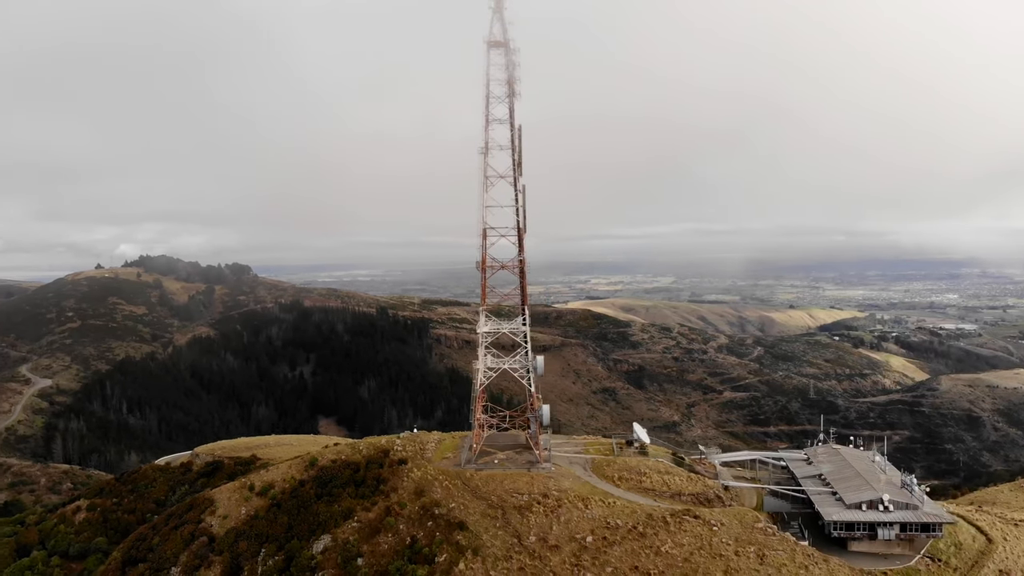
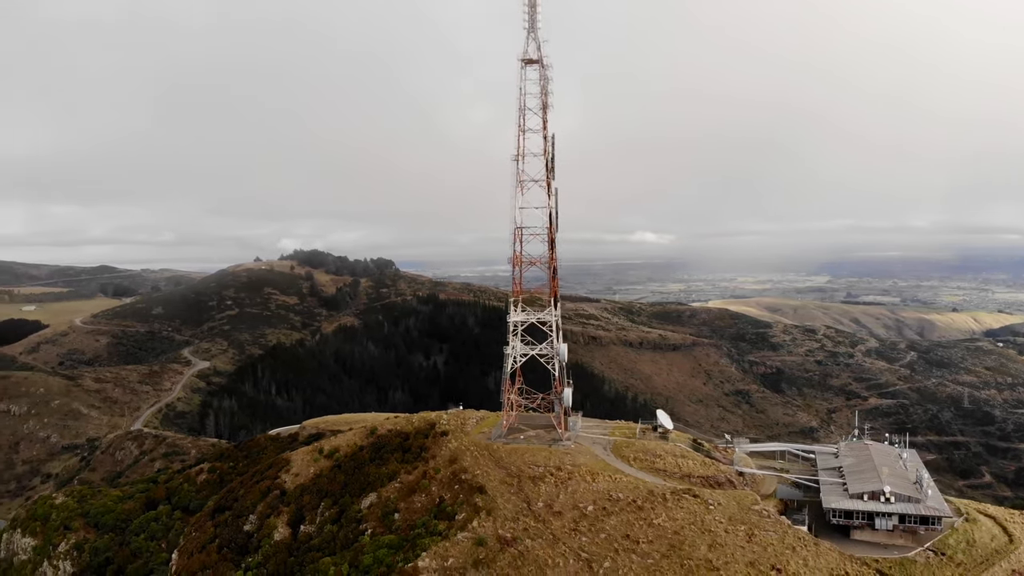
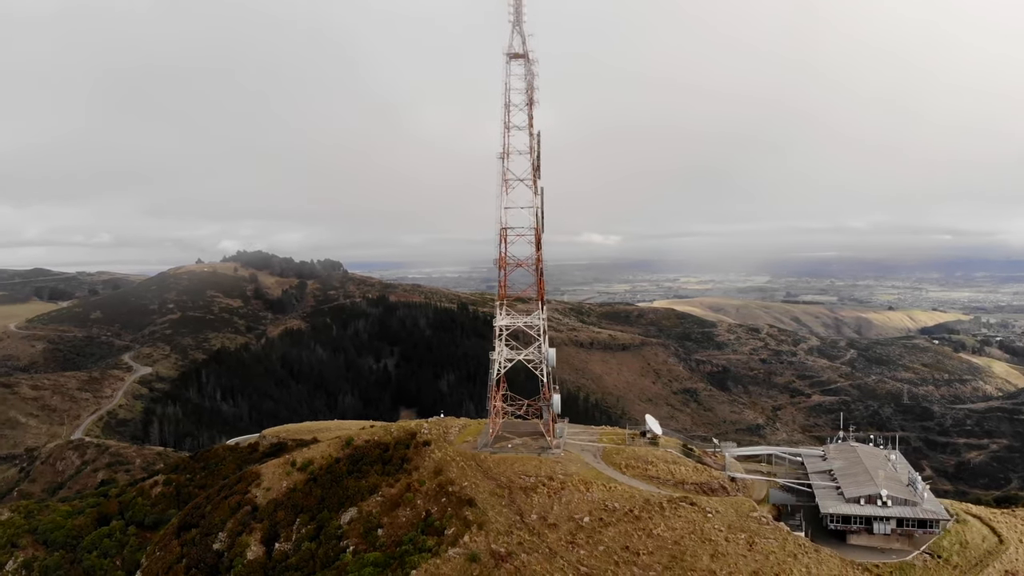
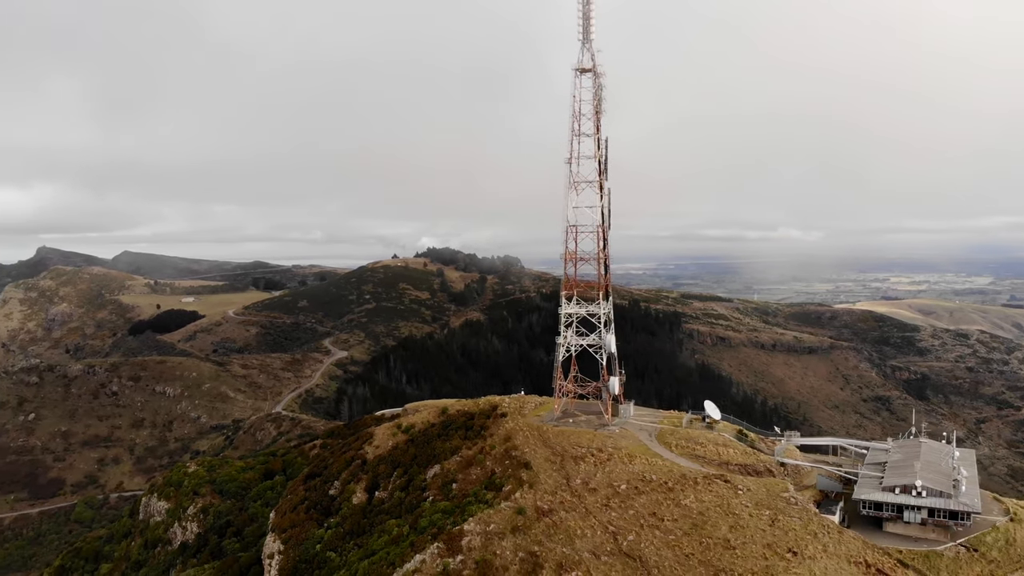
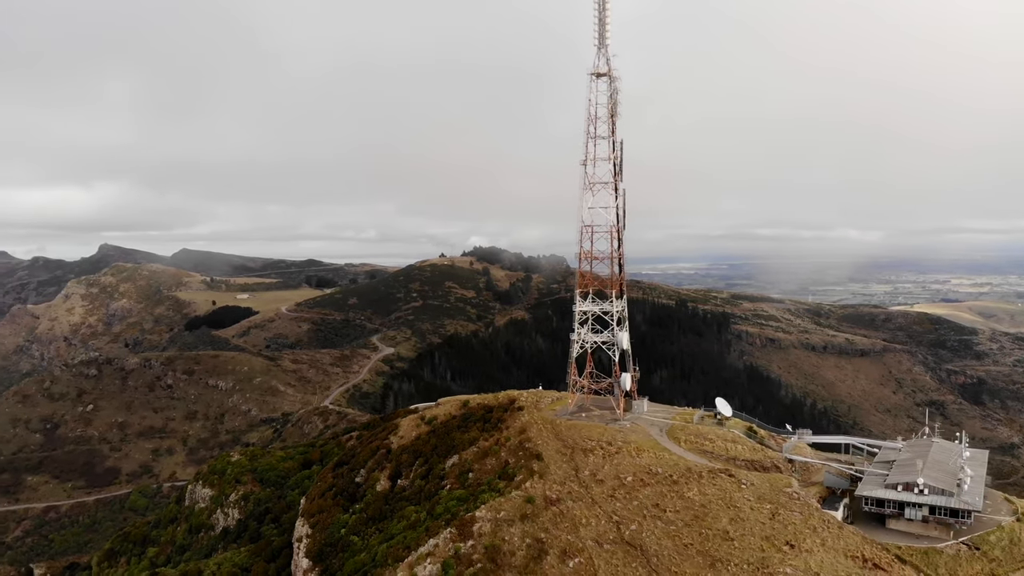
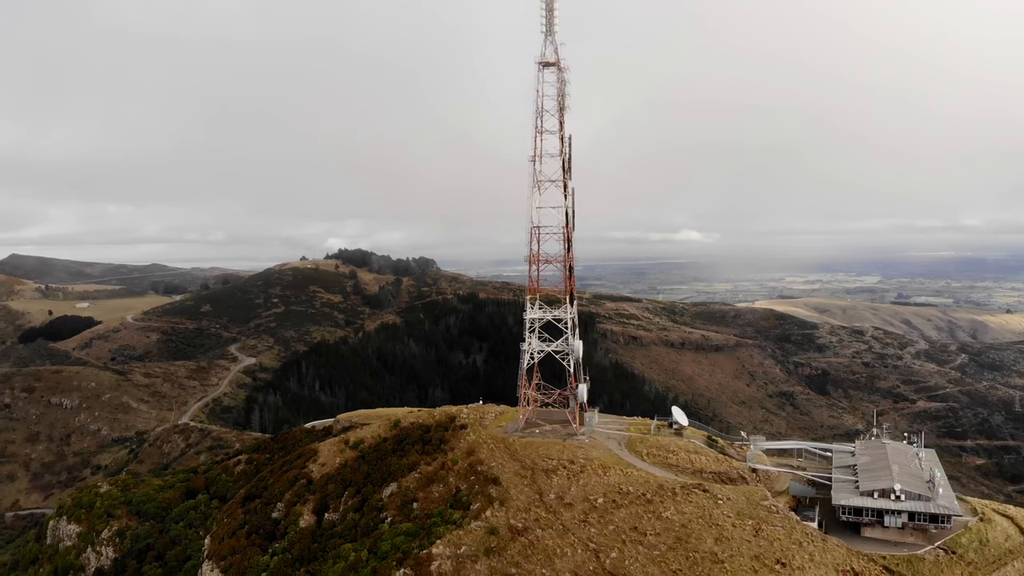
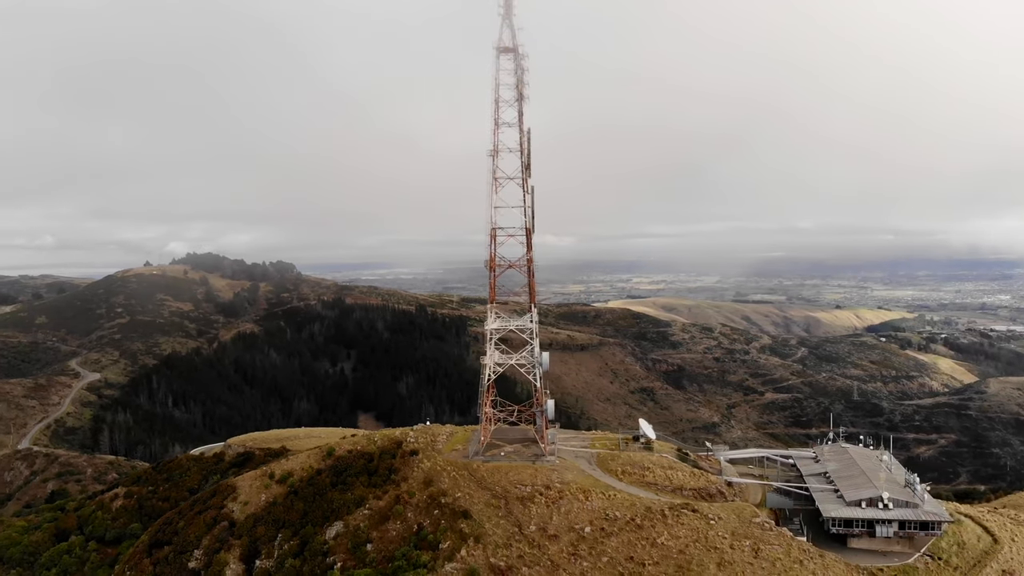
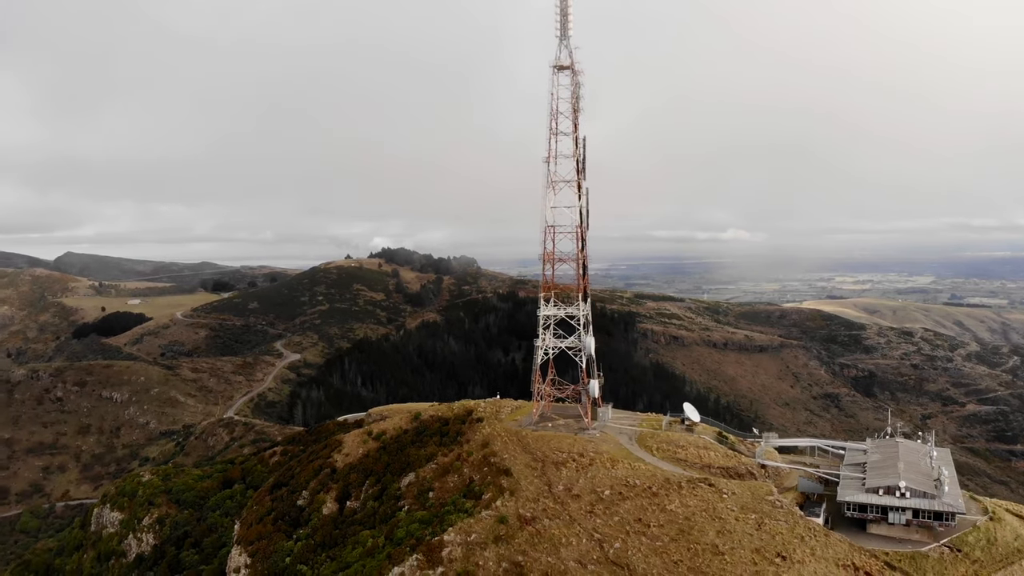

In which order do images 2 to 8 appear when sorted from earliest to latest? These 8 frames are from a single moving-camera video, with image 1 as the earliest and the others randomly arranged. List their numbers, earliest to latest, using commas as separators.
7, 3, 2, 6, 8, 4, 5
